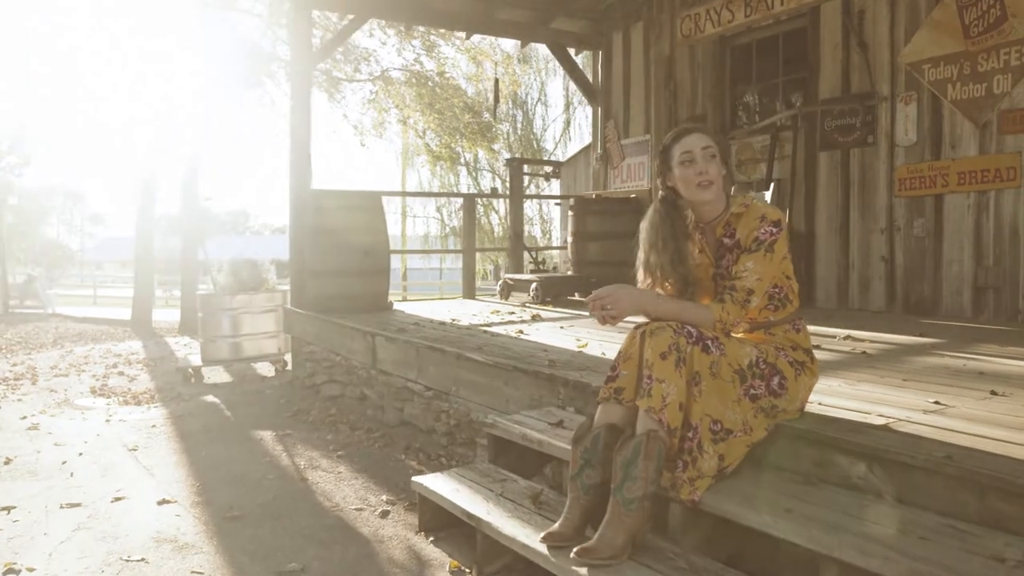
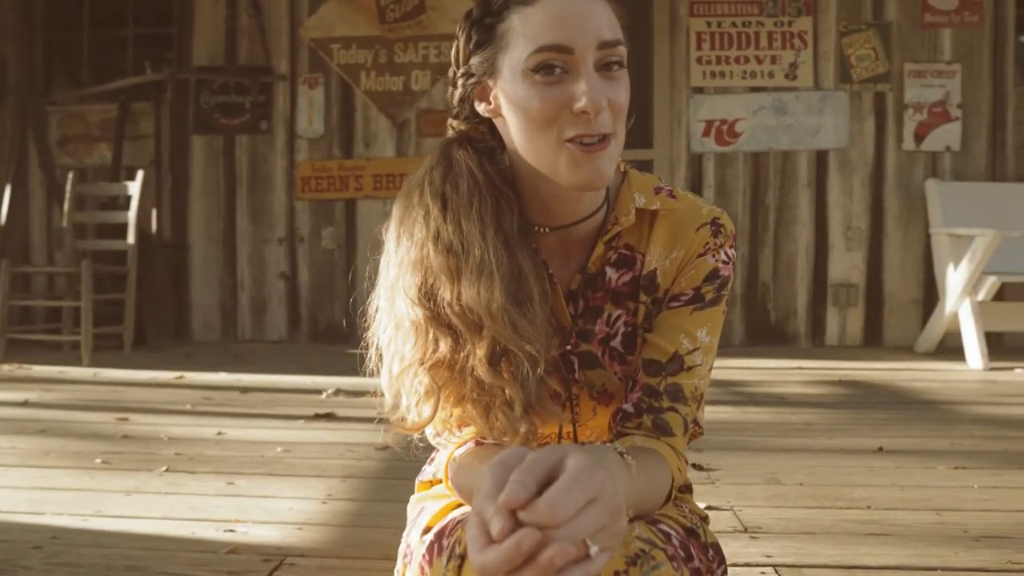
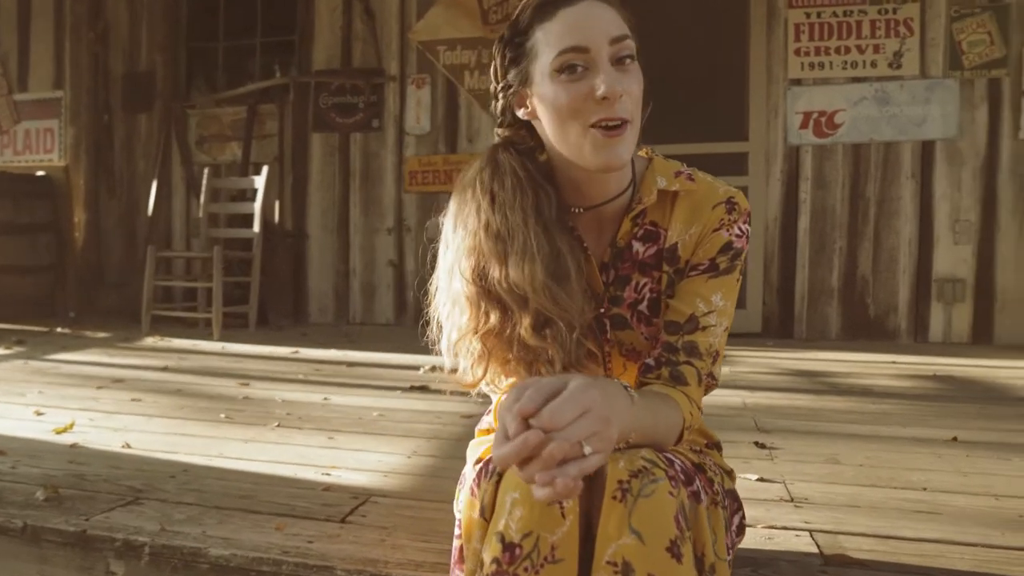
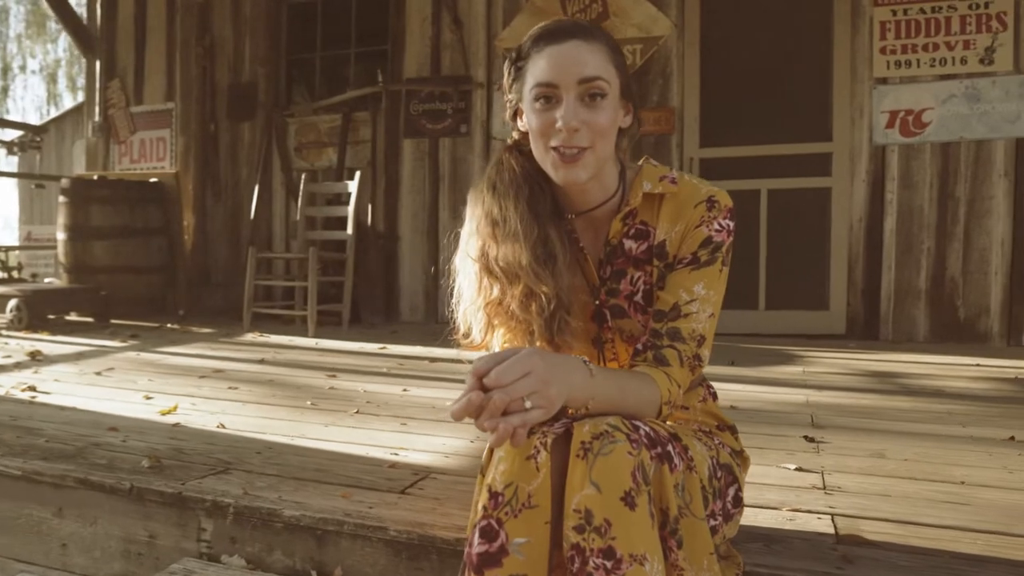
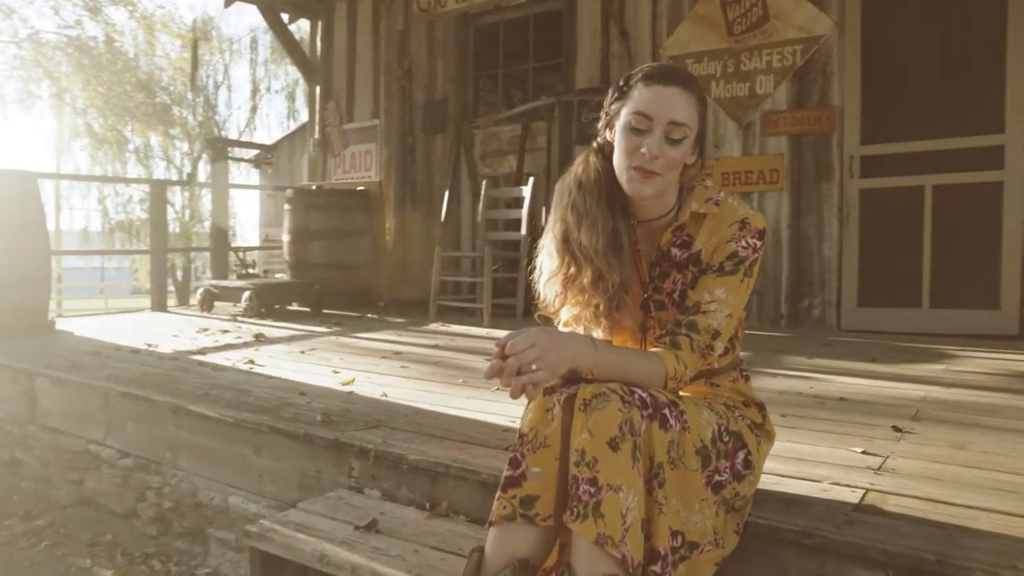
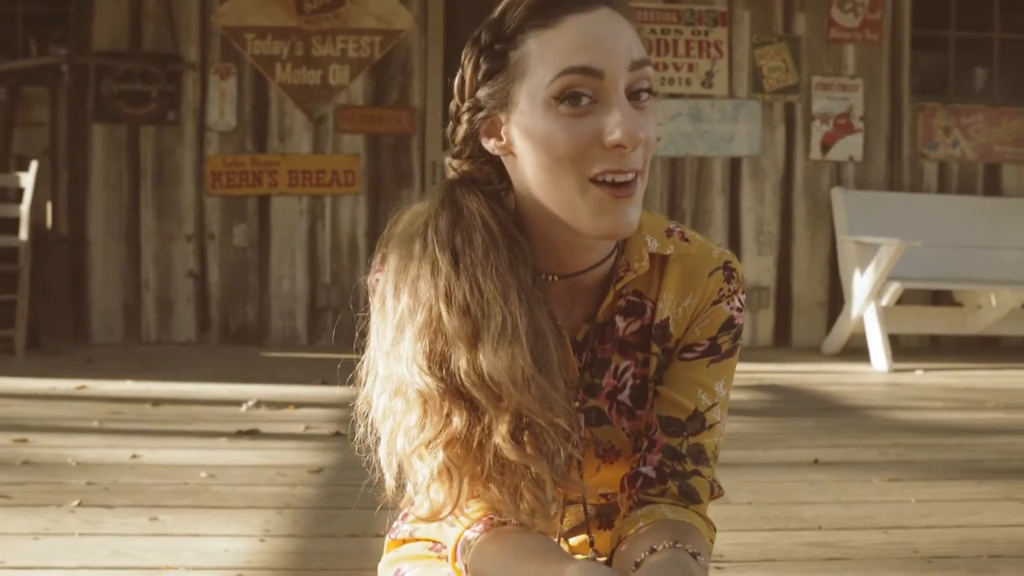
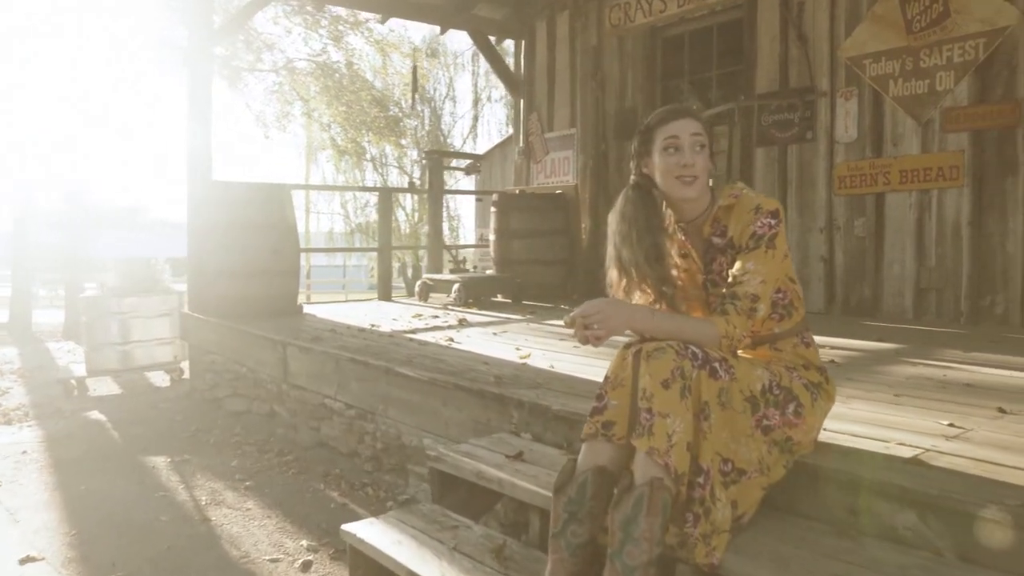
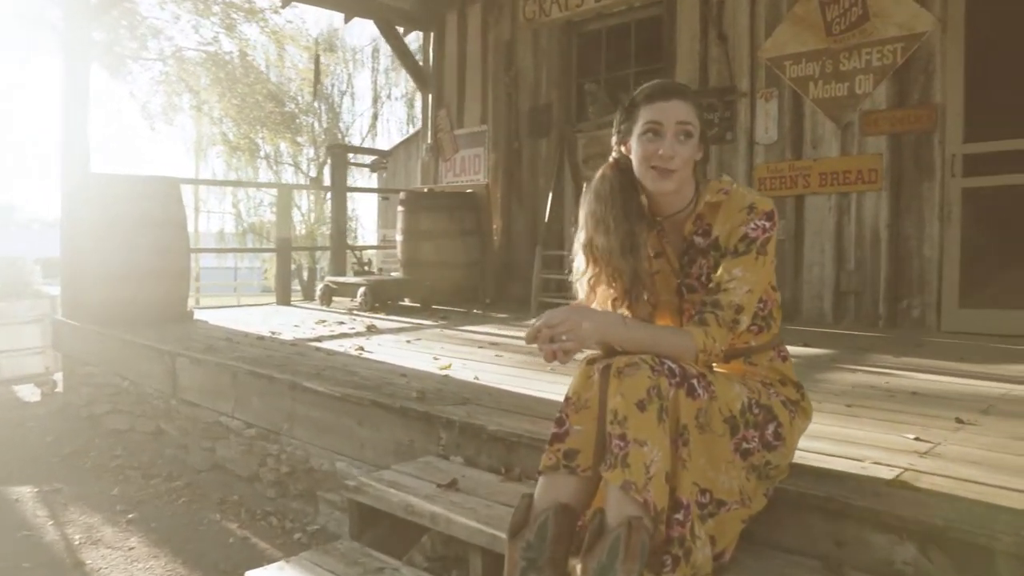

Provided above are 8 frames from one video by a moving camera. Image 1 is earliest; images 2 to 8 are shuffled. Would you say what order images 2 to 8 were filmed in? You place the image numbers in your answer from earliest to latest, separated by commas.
7, 8, 5, 4, 3, 2, 6
